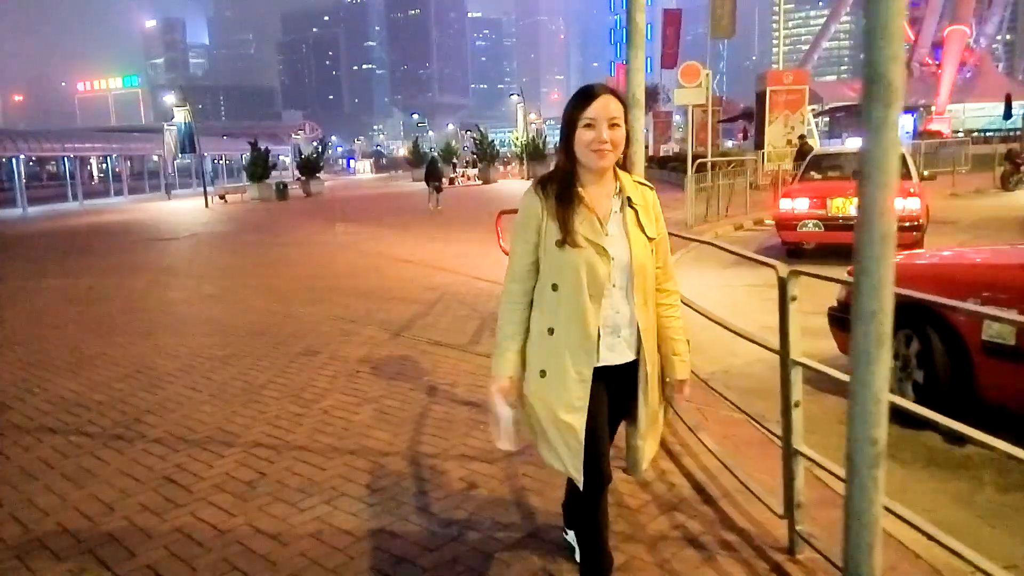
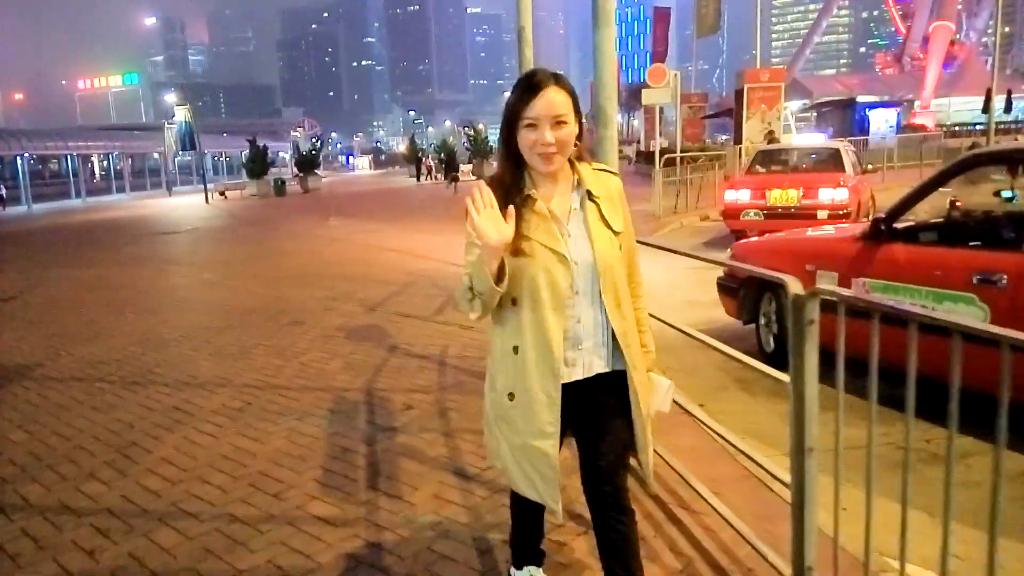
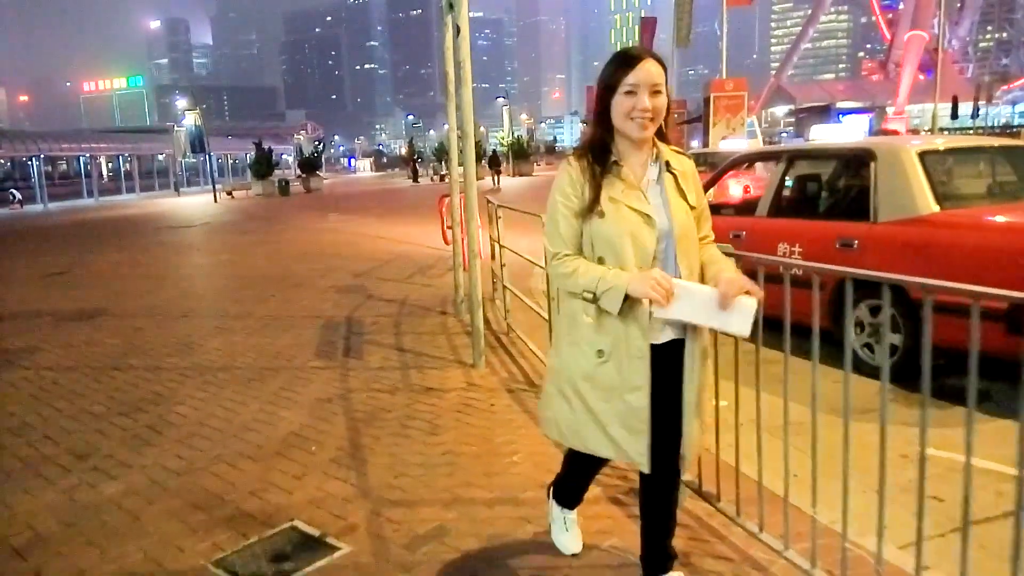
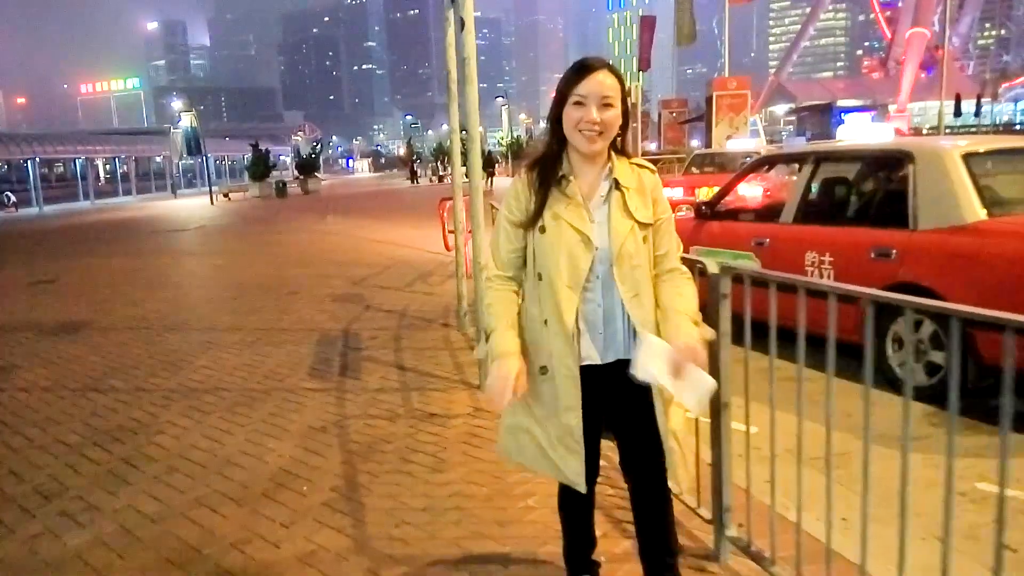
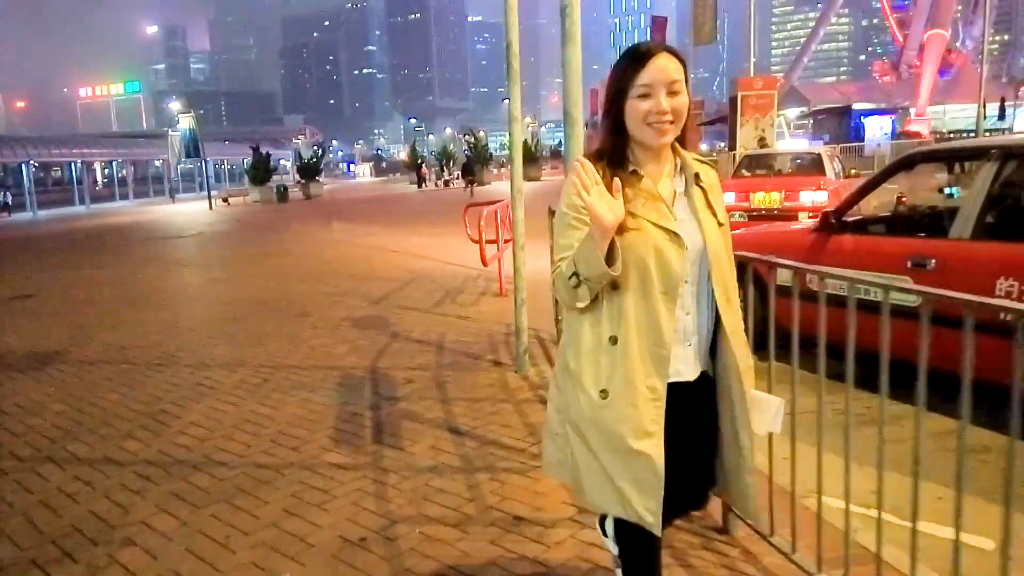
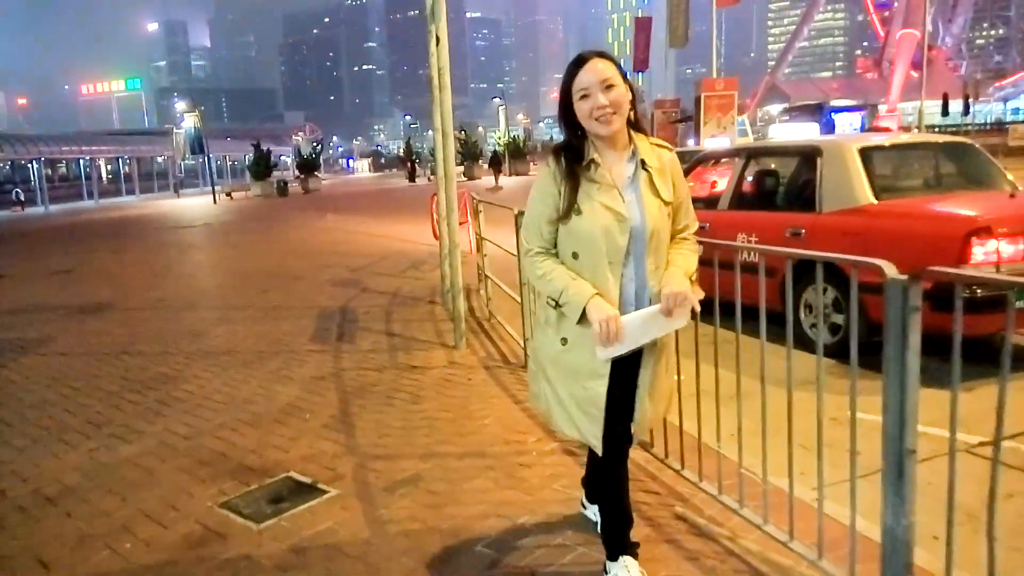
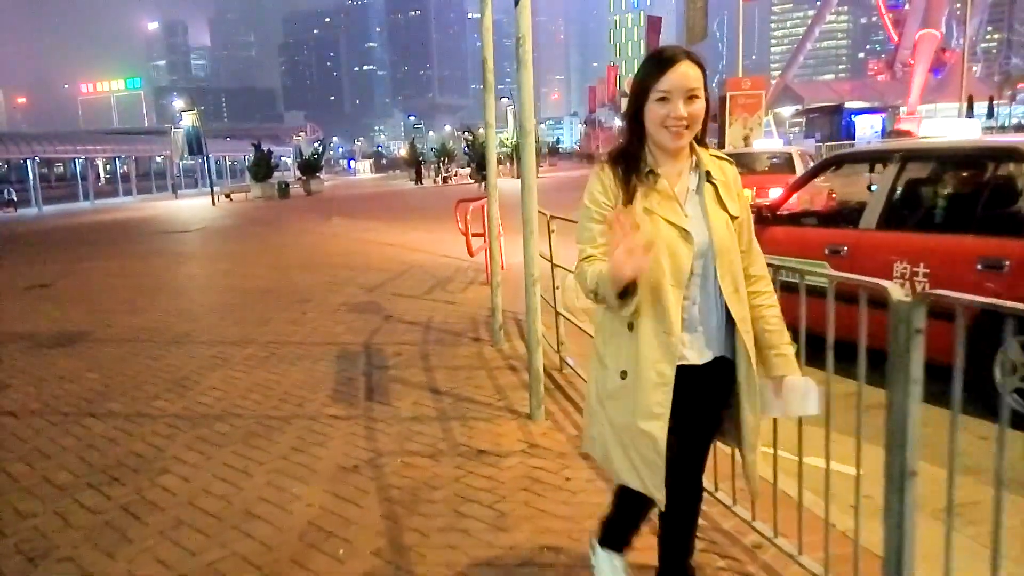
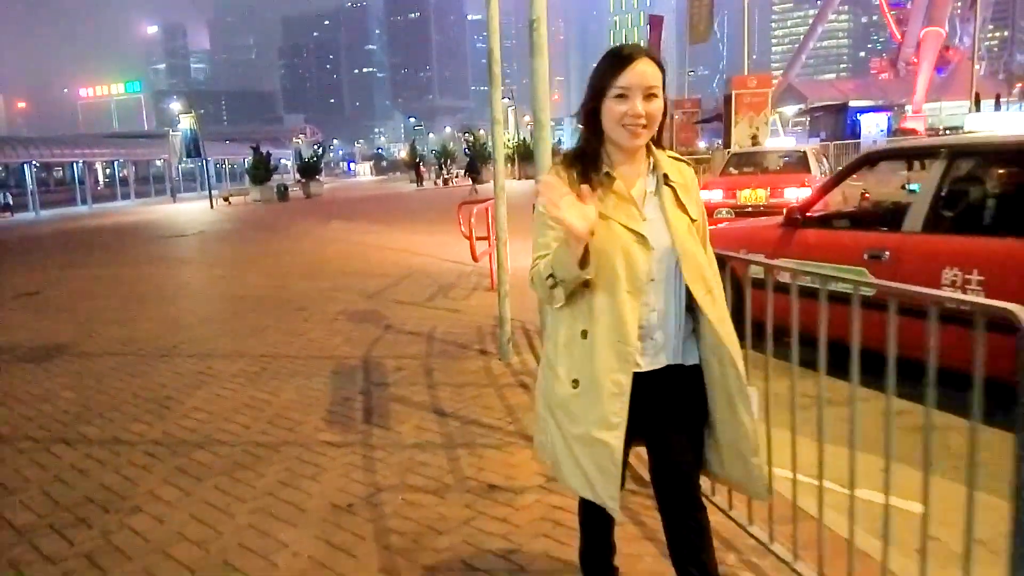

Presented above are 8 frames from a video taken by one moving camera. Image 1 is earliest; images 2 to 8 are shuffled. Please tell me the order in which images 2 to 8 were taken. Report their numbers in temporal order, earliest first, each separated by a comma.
2, 5, 8, 7, 4, 3, 6
